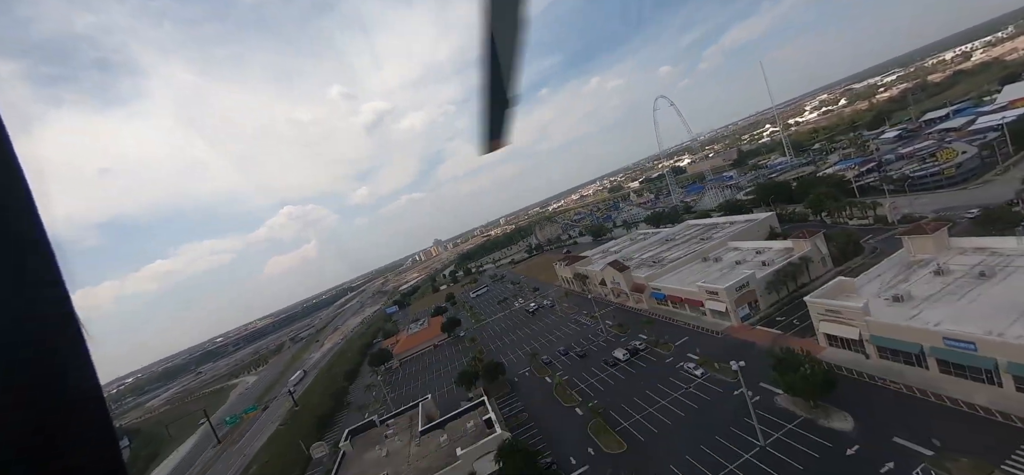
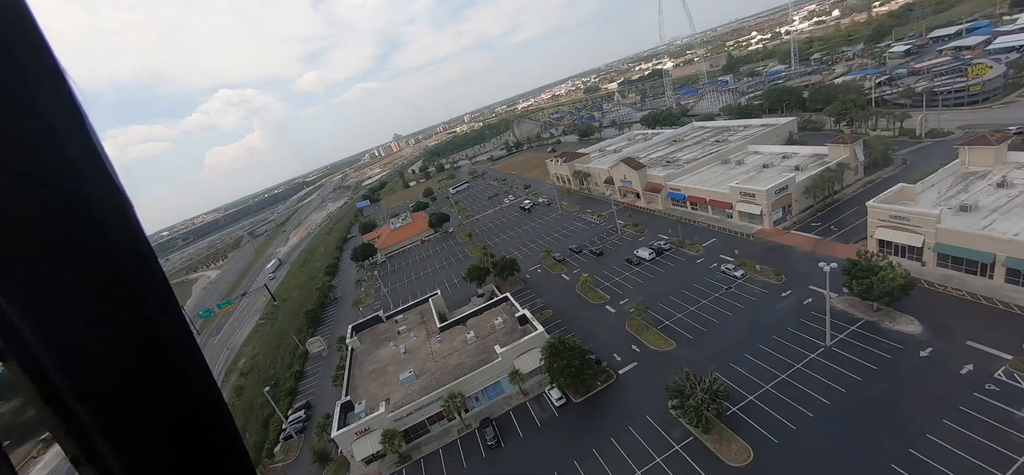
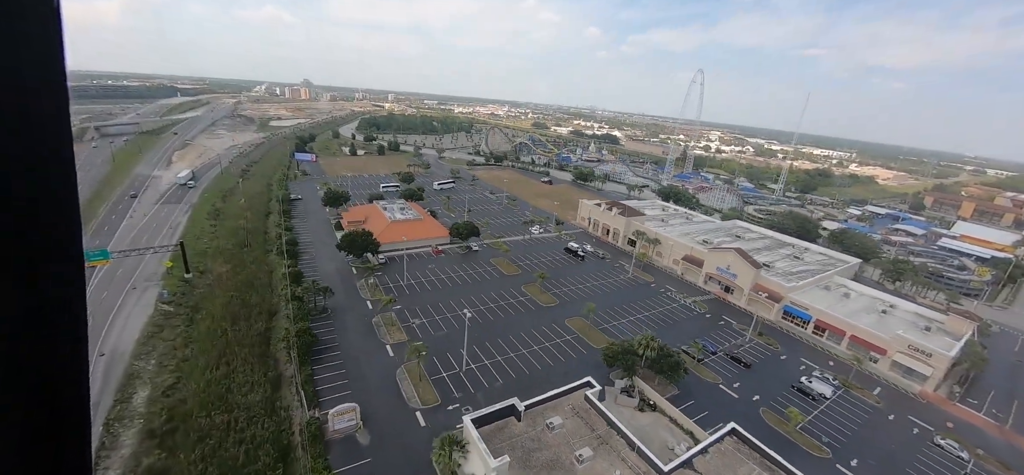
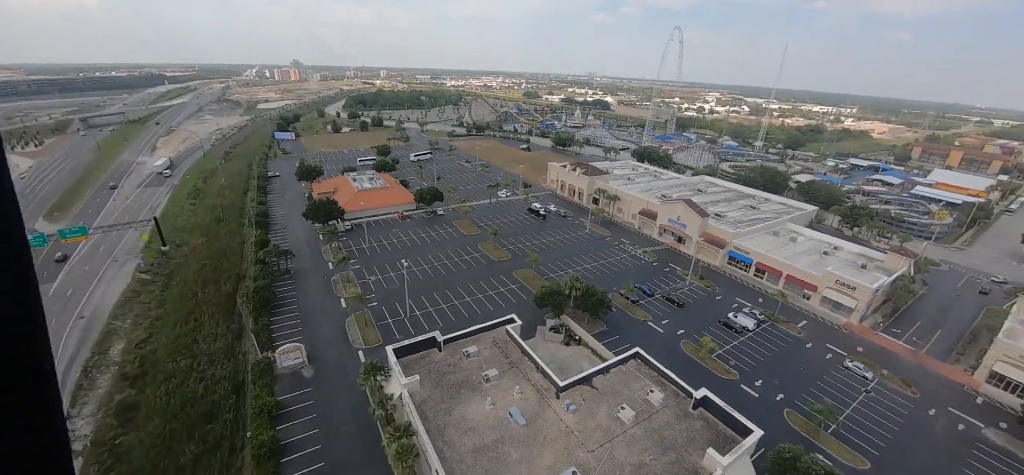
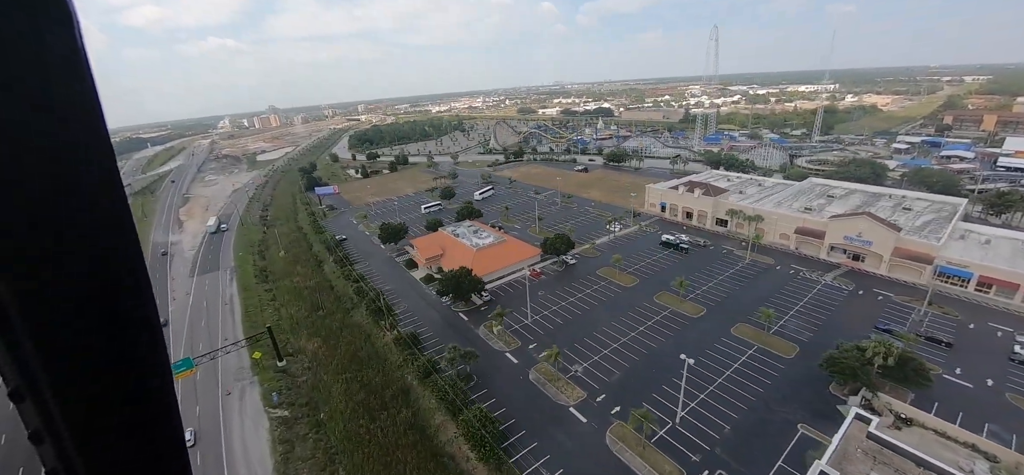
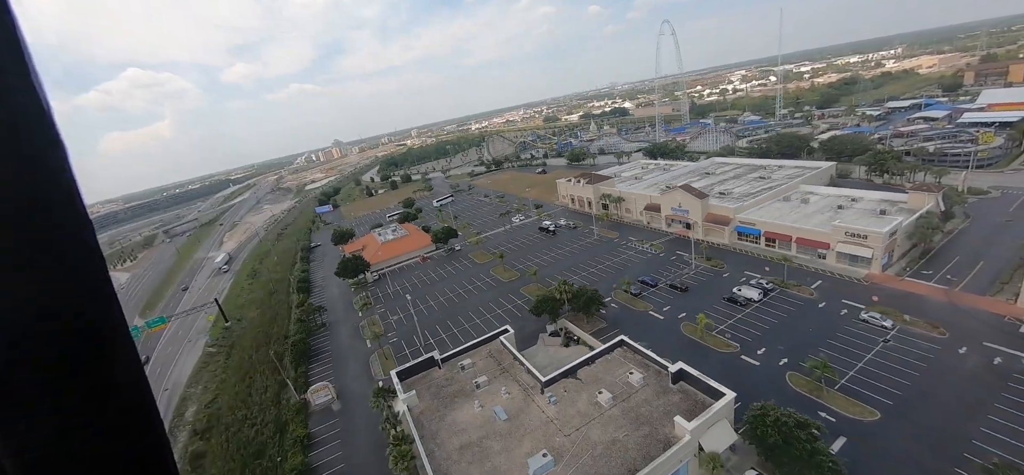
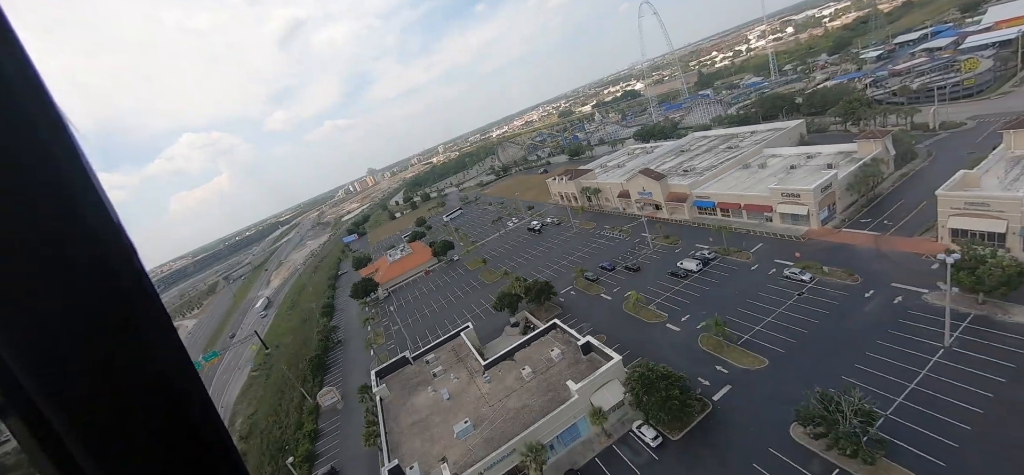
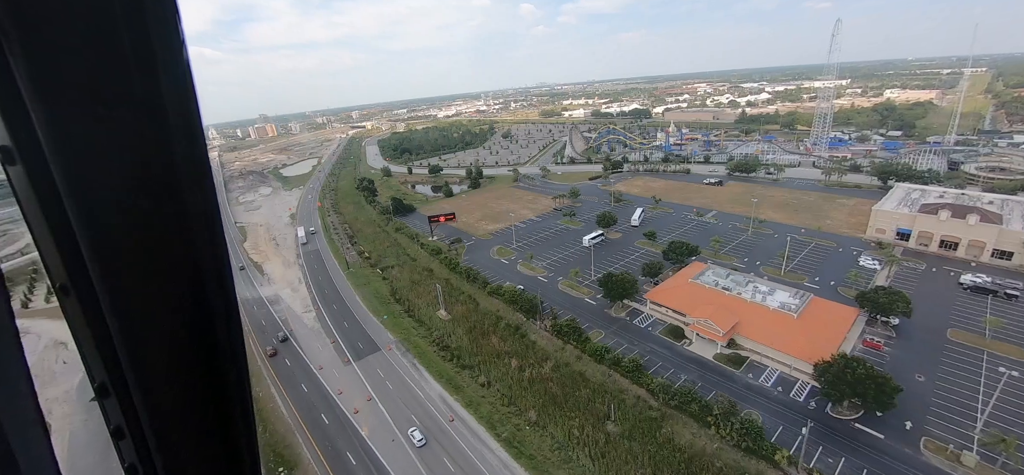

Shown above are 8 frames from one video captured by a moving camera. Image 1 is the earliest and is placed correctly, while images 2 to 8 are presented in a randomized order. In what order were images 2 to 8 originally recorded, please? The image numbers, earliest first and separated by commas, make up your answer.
2, 7, 6, 4, 3, 5, 8
